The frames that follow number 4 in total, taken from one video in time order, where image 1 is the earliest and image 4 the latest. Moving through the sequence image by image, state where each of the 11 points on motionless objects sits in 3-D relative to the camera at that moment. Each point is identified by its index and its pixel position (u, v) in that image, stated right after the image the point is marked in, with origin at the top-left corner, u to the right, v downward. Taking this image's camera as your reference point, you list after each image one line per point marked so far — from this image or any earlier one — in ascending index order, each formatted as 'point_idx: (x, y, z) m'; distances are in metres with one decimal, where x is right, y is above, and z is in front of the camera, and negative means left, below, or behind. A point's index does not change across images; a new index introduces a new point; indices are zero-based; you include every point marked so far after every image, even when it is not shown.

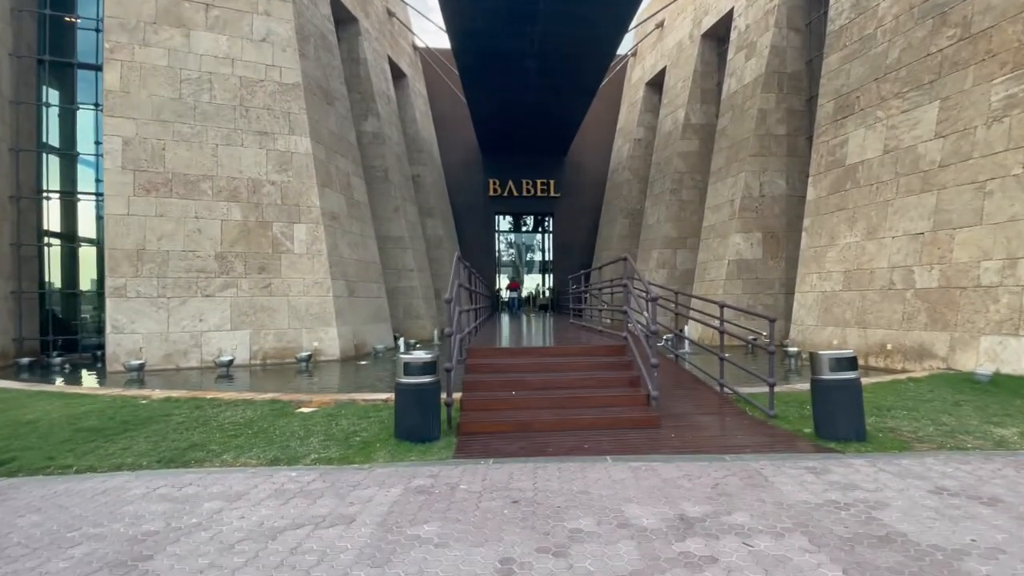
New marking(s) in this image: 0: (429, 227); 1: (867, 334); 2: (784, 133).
0: (-3.9, +2.8, +19.5) m
1: (+8.4, -1.1, +9.8) m
2: (+9.0, +5.2, +13.9) m
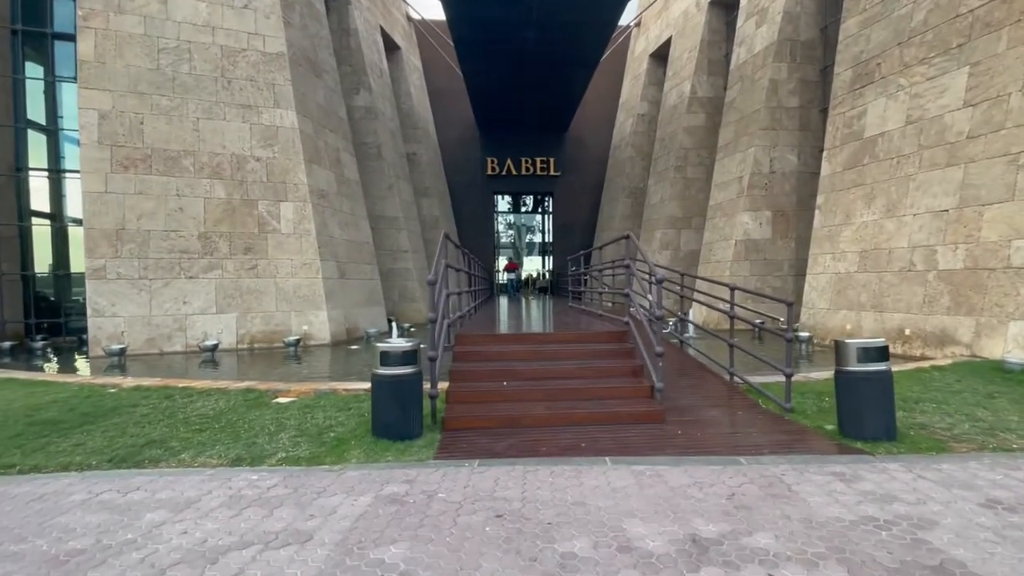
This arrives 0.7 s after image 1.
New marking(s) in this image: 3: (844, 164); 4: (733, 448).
0: (-4.0, +3.7, +18.9) m
1: (+8.4, -0.7, +9.3) m
2: (+9.0, +5.8, +13.2) m
3: (+8.5, +3.2, +10.6) m
4: (+2.1, -1.5, +3.8) m
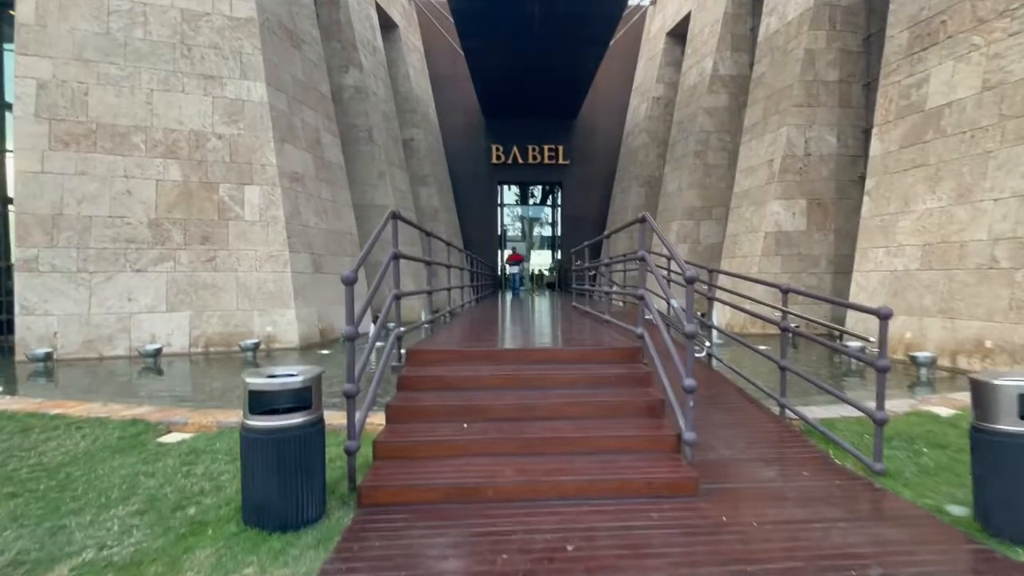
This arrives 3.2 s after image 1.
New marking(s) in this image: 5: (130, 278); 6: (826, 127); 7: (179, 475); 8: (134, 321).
0: (-3.9, +3.9, +17.5) m
1: (+8.2, -0.7, +7.6) m
2: (+9.0, +5.8, +11.4) m
3: (+8.4, +3.1, +8.9) m
4: (+1.7, -1.5, +2.4) m
5: (-8.2, +0.2, +8.9) m
6: (+8.7, +4.4, +11.4) m
7: (-2.6, -1.4, +3.2) m
8: (-8.1, -0.7, +8.8) m
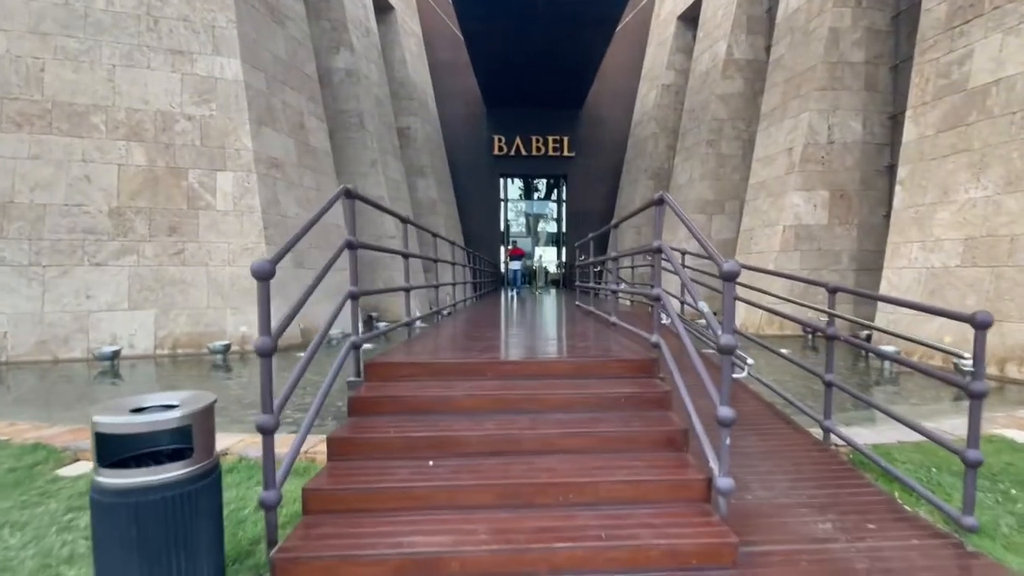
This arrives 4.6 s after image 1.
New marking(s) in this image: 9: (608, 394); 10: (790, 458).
0: (-3.9, +4.0, +16.7) m
1: (+8.1, -0.7, +6.8) m
2: (+8.9, +5.8, +10.5) m
3: (+8.3, +3.2, +8.0) m
4: (+1.6, -1.5, +1.6) m
5: (-8.3, +0.3, +8.1) m
6: (+8.6, +4.5, +10.5) m
7: (-2.7, -1.4, +2.5) m
8: (-8.2, -0.6, +8.1) m
9: (+0.7, -0.8, +3.0) m
10: (+2.3, -1.4, +3.3) m
